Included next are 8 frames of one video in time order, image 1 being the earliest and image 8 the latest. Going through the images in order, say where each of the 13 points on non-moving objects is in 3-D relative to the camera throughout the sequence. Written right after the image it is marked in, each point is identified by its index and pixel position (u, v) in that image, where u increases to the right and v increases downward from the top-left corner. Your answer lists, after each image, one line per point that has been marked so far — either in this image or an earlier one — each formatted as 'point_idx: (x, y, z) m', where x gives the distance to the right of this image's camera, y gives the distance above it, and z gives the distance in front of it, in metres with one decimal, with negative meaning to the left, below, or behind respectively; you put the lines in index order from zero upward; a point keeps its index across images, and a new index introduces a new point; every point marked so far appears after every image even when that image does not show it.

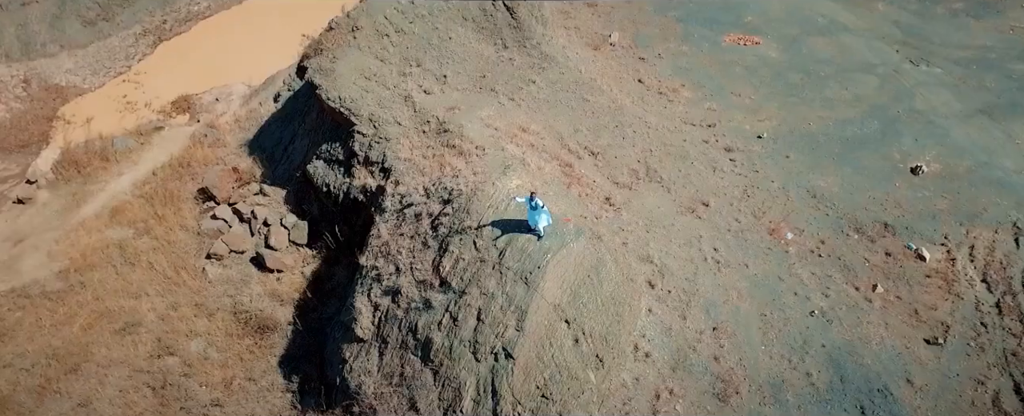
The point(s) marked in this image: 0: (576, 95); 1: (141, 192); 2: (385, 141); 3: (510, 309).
0: (+1.1, +2.0, +9.9) m
1: (-7.2, +0.3, +11.5) m
2: (-1.8, +0.9, +8.5) m
3: (0.0, -1.1, +6.3) m
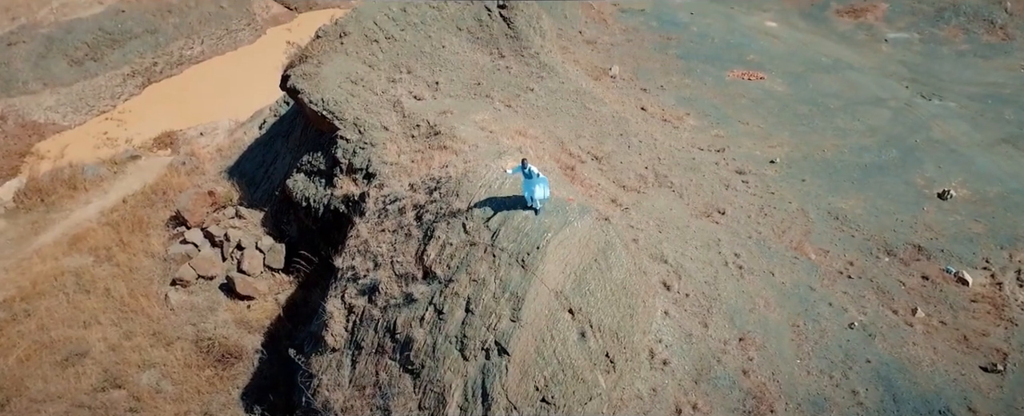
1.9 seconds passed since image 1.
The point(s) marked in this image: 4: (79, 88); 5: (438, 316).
0: (+1.0, +1.7, +9.3) m
1: (-7.3, -0.2, +10.7) m
2: (-1.8, +0.8, +7.8) m
3: (-0.1, -0.8, +5.4) m
4: (-10.5, +2.9, +14.4) m
5: (-0.7, -1.0, +5.5) m
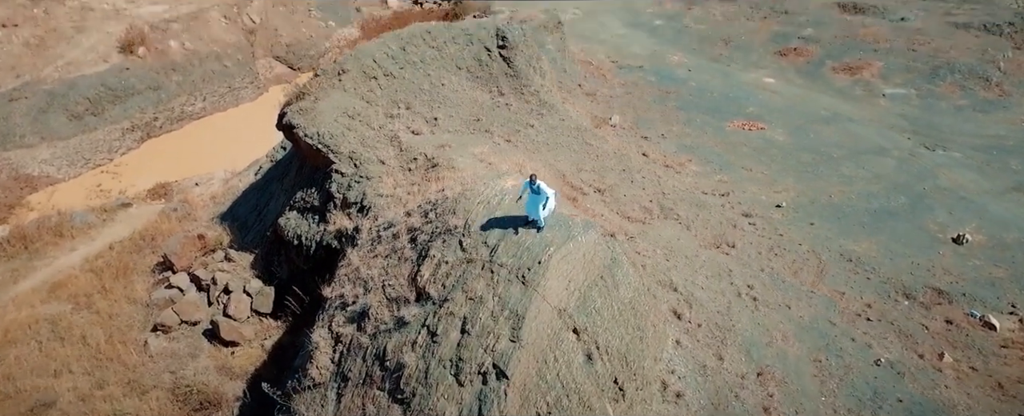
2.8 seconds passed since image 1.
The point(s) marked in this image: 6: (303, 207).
0: (+1.0, +1.0, +9.2) m
1: (-7.3, -1.0, +10.3) m
2: (-1.9, +0.4, +7.6) m
3: (-0.1, -0.9, +5.0) m
4: (-10.5, +1.6, +14.4) m
5: (-0.7, -1.1, +5.1) m
6: (-3.0, 0.0, +8.5) m
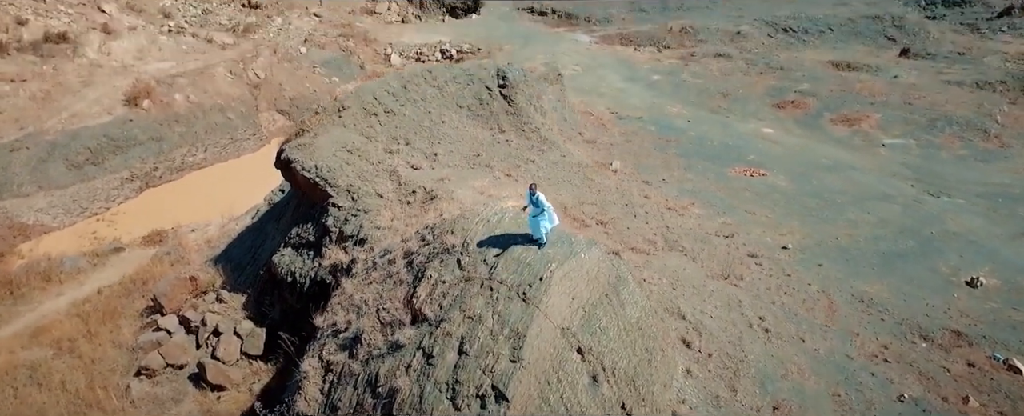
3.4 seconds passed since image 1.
0: (+1.0, +0.5, +9.1) m
1: (-7.3, -1.7, +10.0) m
2: (-1.8, 0.0, +7.4) m
3: (-0.1, -1.0, +4.7) m
4: (-10.5, +0.4, +14.4) m
5: (-0.7, -1.2, +4.8) m
6: (-3.0, -0.5, +8.3) m
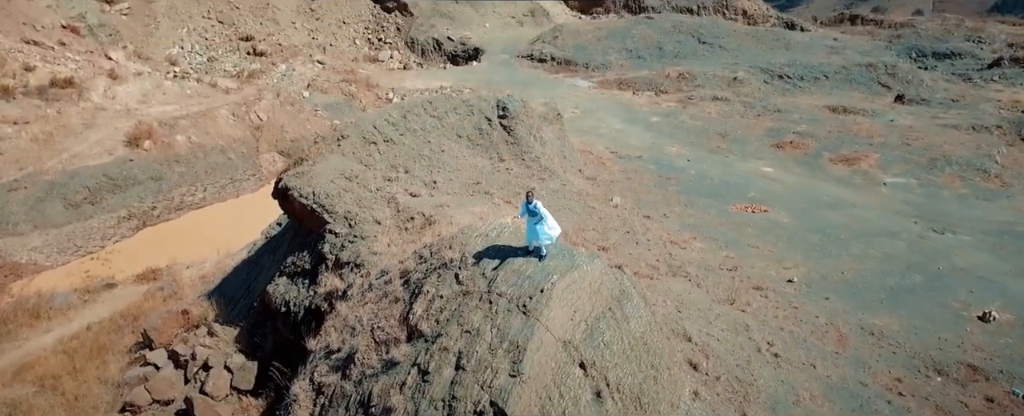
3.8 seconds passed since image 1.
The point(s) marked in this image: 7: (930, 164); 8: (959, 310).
0: (+1.0, 0.0, +9.0) m
1: (-7.3, -2.3, +9.7) m
2: (-1.9, -0.3, +7.3) m
3: (-0.1, -1.1, +4.5) m
4: (-10.5, -0.5, +14.2) m
5: (-0.7, -1.3, +4.6) m
6: (-3.0, -0.9, +8.1) m
7: (+11.2, +1.2, +16.1) m
8: (+7.4, -1.7, +9.9) m
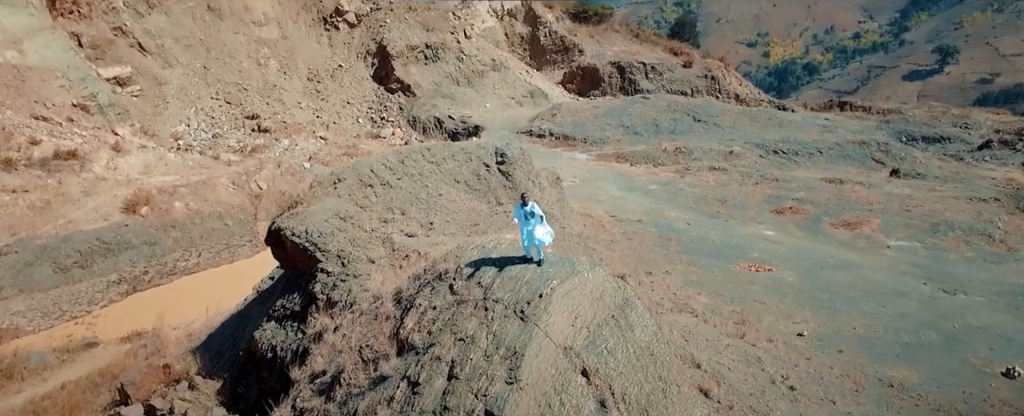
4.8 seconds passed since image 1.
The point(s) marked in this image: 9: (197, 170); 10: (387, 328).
0: (+1.0, -0.6, +8.8) m
1: (-7.3, -3.0, +9.2) m
2: (-1.9, -0.7, +7.0) m
3: (-0.1, -1.0, +4.2) m
4: (-10.5, -2.0, +13.9) m
5: (-0.7, -1.3, +4.2) m
6: (-3.0, -1.4, +7.8) m
7: (+11.2, -0.5, +16.0) m
8: (+7.3, -2.4, +9.4) m
9: (-10.4, +1.3, +19.8) m
10: (-1.1, -1.0, +5.0) m
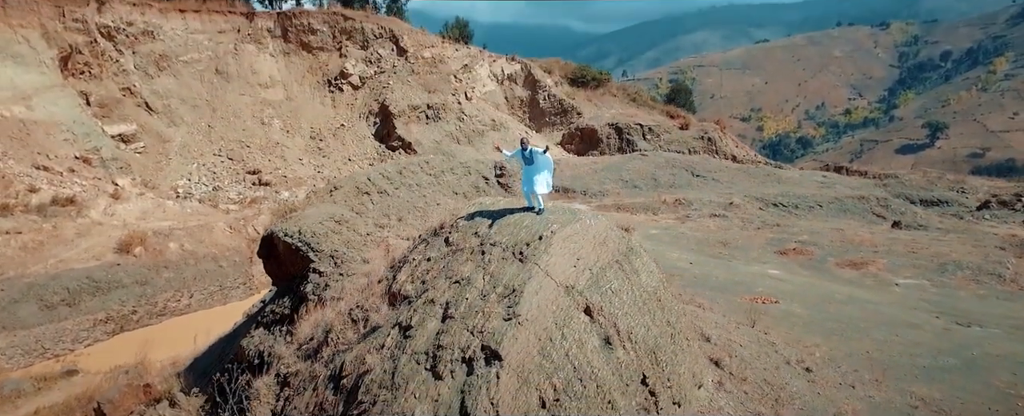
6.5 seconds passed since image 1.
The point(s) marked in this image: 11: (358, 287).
0: (+1.0, -0.8, +8.6) m
1: (-7.3, -3.2, +8.6) m
2: (-1.9, -0.7, +6.8) m
3: (-0.1, -0.6, +3.9) m
4: (-10.5, -2.7, +13.4) m
5: (-0.7, -0.8, +3.9) m
6: (-3.0, -1.4, +7.4) m
7: (+11.2, -1.5, +15.7) m
8: (+7.3, -2.6, +8.9) m
9: (-10.4, -0.3, +19.7) m
10: (-1.1, -0.7, +4.8) m
11: (-1.9, -0.9, +7.6) m
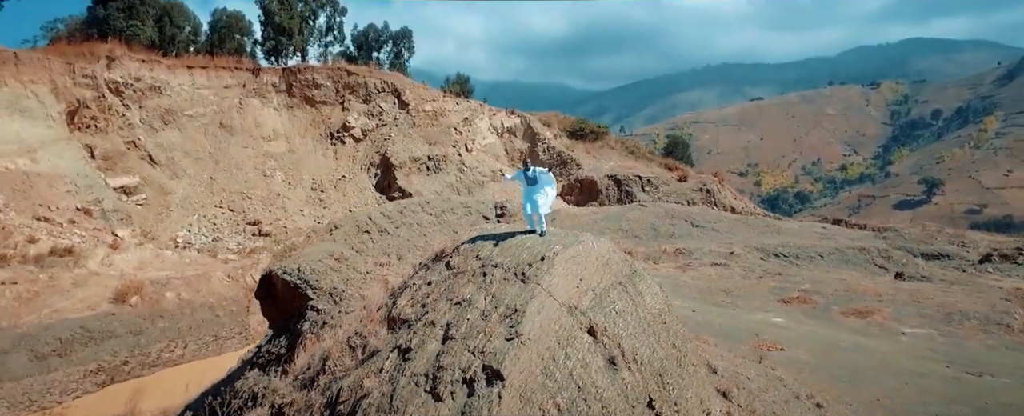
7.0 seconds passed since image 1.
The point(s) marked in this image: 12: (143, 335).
0: (+1.0, -1.3, +8.4) m
1: (-7.3, -3.7, +8.3) m
2: (-1.9, -1.0, +6.7) m
3: (-0.1, -0.7, +3.8) m
4: (-10.5, -3.8, +13.1) m
5: (-0.7, -0.9, +3.8) m
6: (-3.0, -1.8, +7.3) m
7: (+11.2, -2.8, +15.5) m
8: (+7.3, -3.2, +8.6) m
9: (-10.4, -1.9, +19.6) m
10: (-1.1, -0.9, +4.7) m
11: (-1.9, -1.4, +7.4) m
12: (-9.3, -3.2, +15.1) m
